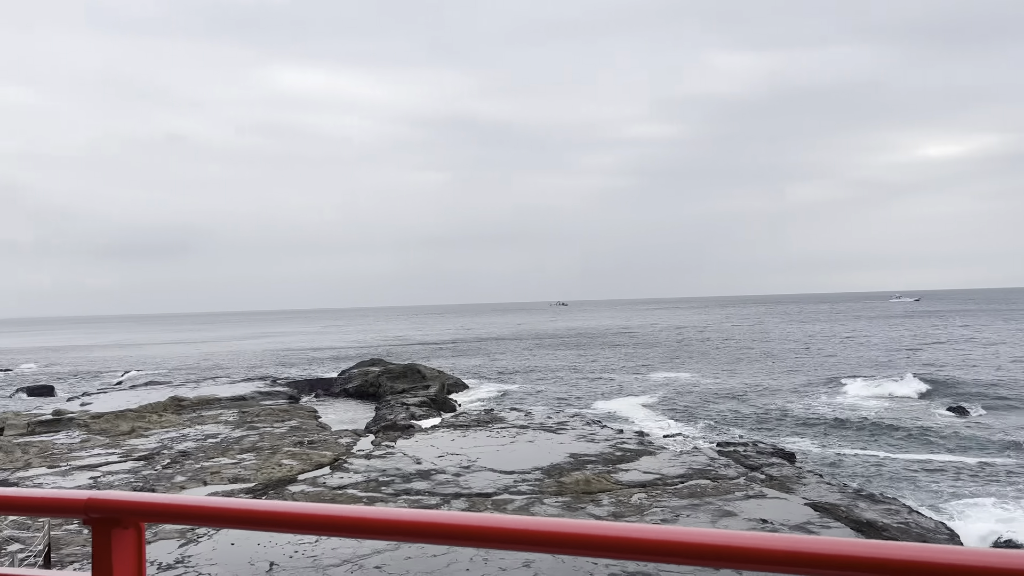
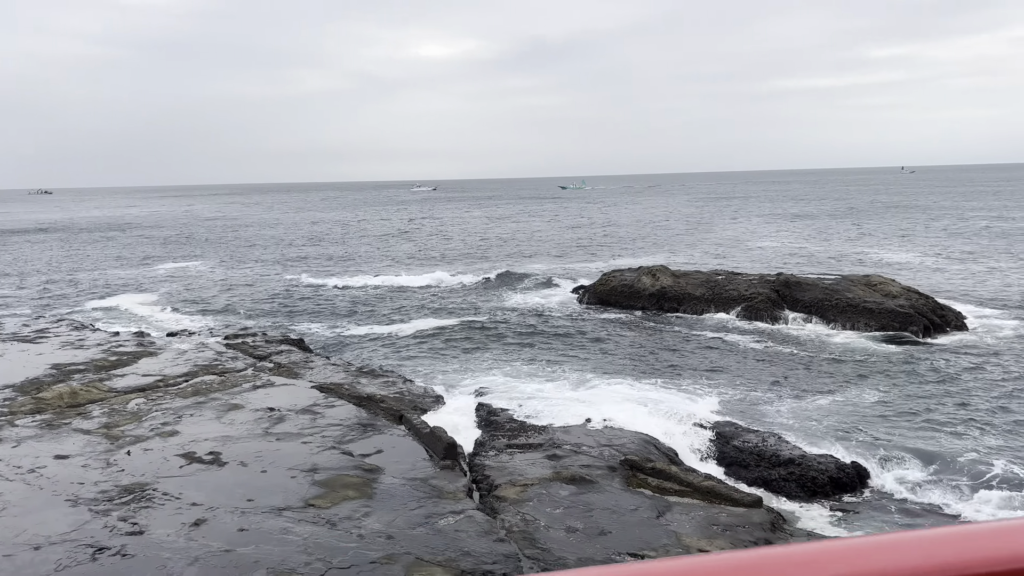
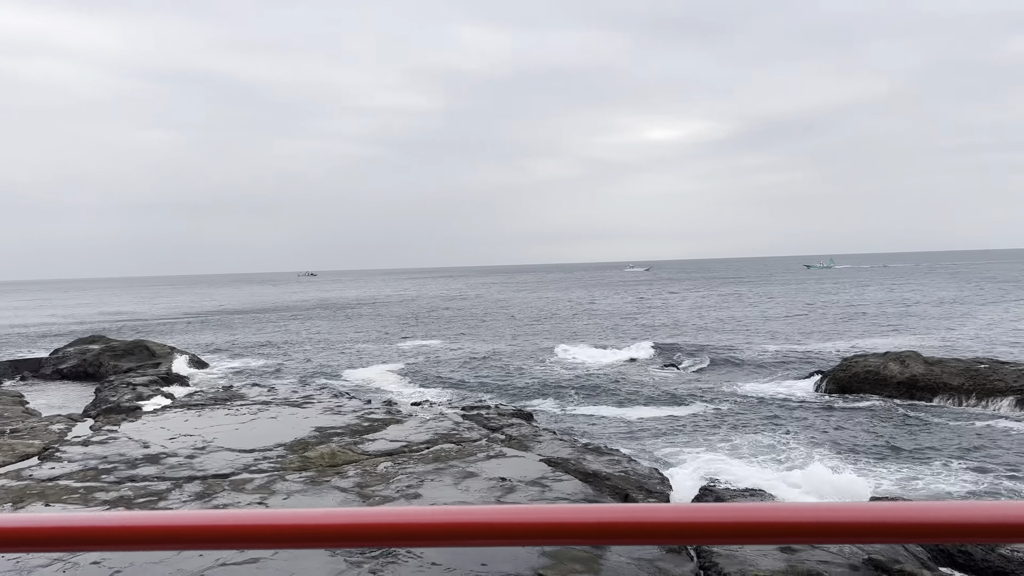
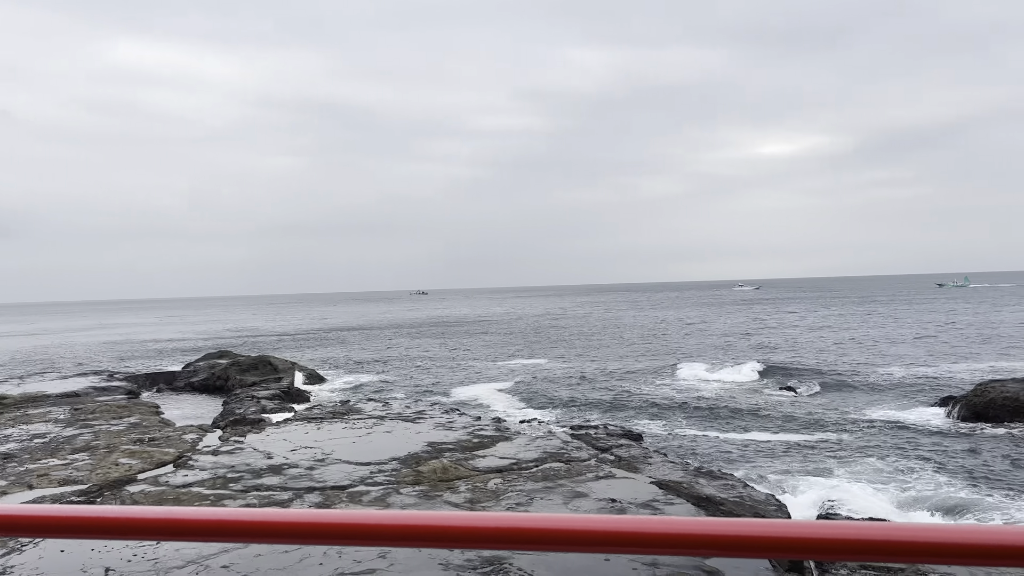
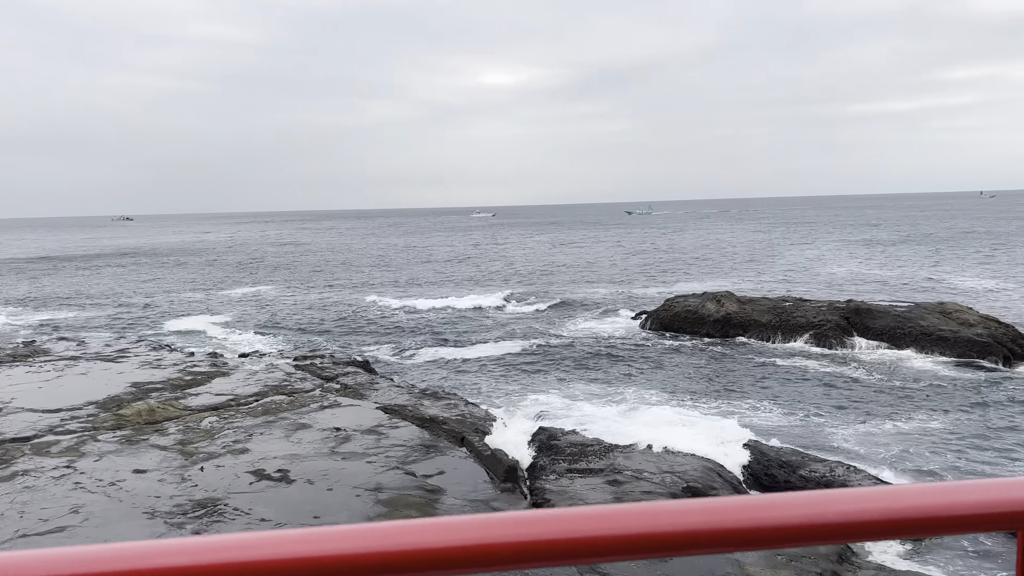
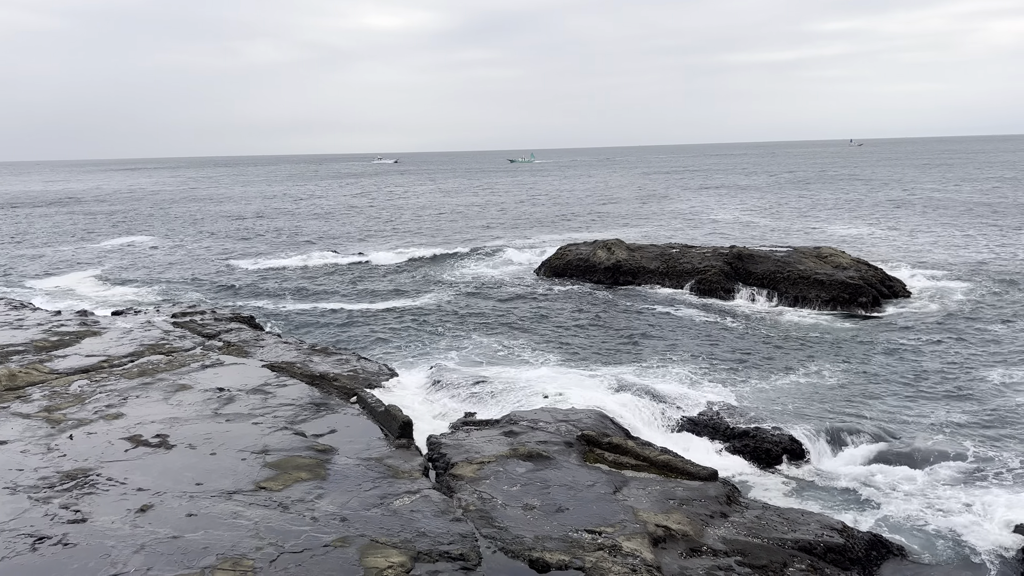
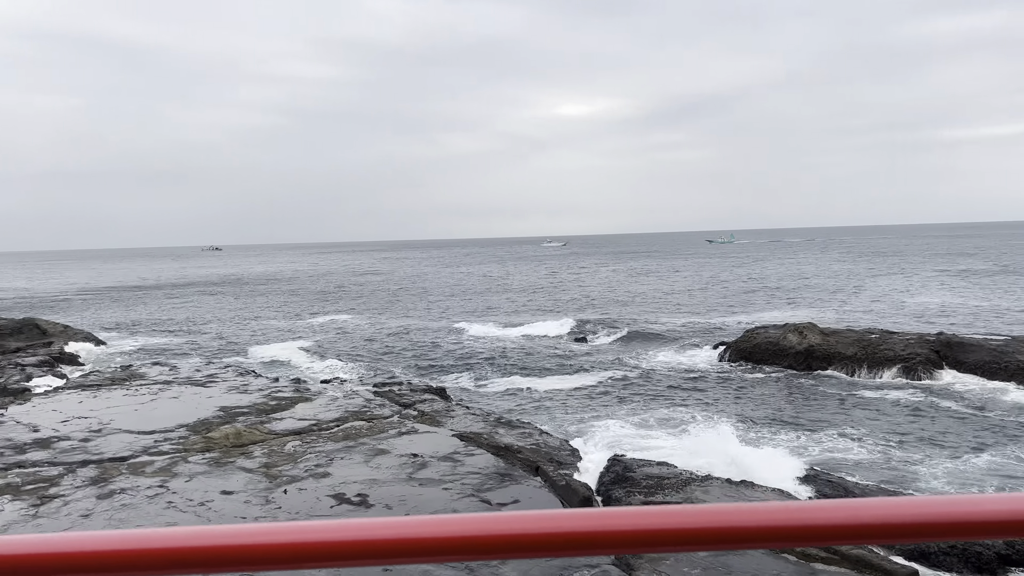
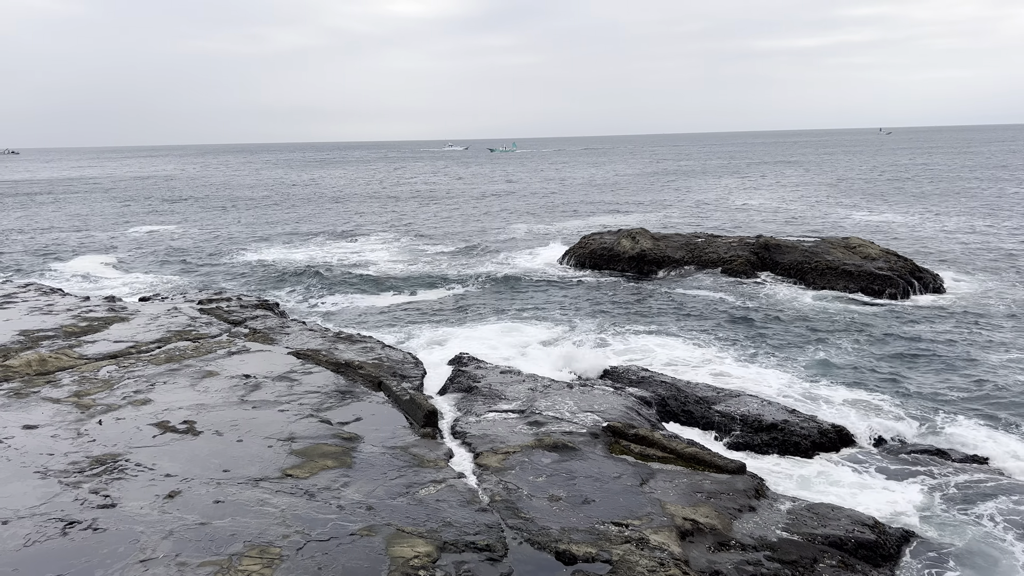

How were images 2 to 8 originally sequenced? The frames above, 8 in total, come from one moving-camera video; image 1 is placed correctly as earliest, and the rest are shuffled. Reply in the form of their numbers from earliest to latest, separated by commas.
4, 3, 7, 5, 2, 6, 8
